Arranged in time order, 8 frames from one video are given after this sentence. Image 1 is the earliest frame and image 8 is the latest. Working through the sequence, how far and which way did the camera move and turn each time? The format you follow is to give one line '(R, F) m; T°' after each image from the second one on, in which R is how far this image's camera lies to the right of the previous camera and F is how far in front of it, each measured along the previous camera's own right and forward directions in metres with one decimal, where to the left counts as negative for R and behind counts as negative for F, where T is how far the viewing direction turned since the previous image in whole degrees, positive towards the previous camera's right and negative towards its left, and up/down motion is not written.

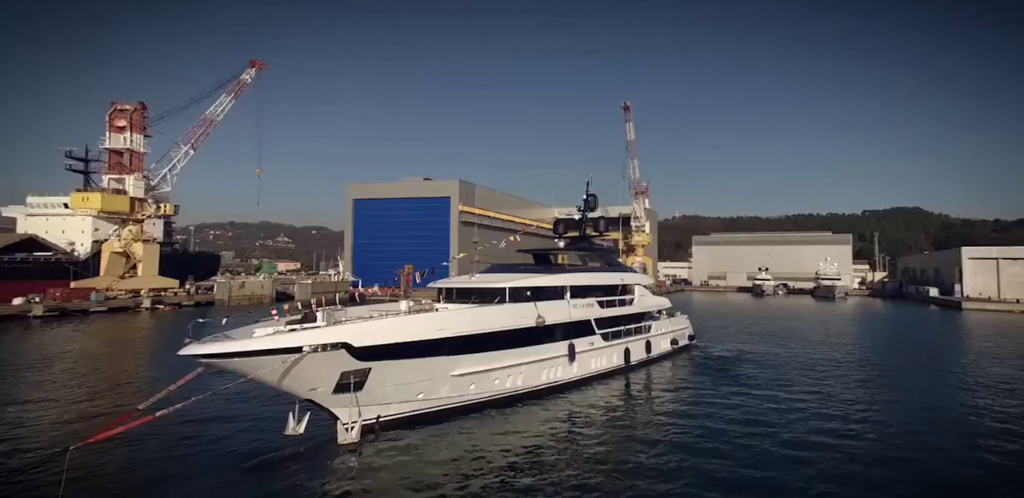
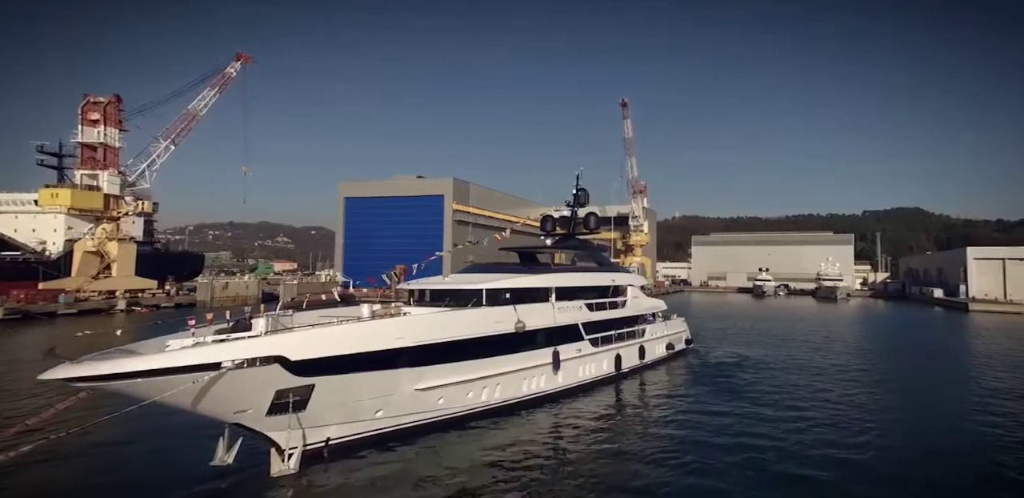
(+0.5, +1.2) m; 0°
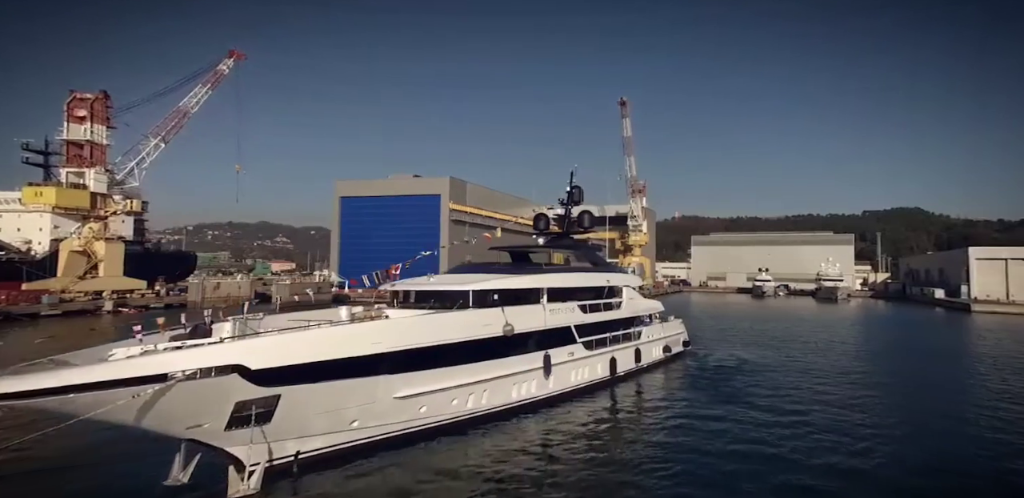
(+0.2, +0.6) m; 0°
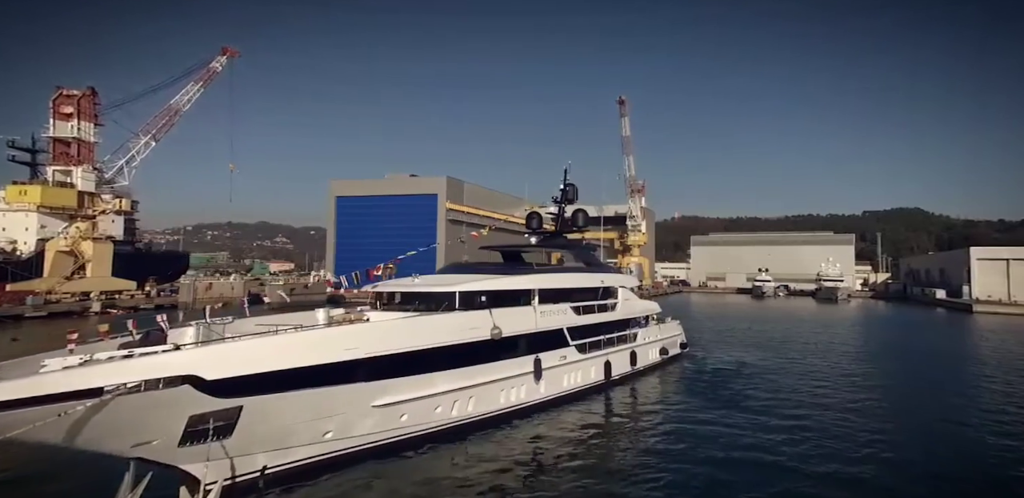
(+0.2, +0.5) m; 0°
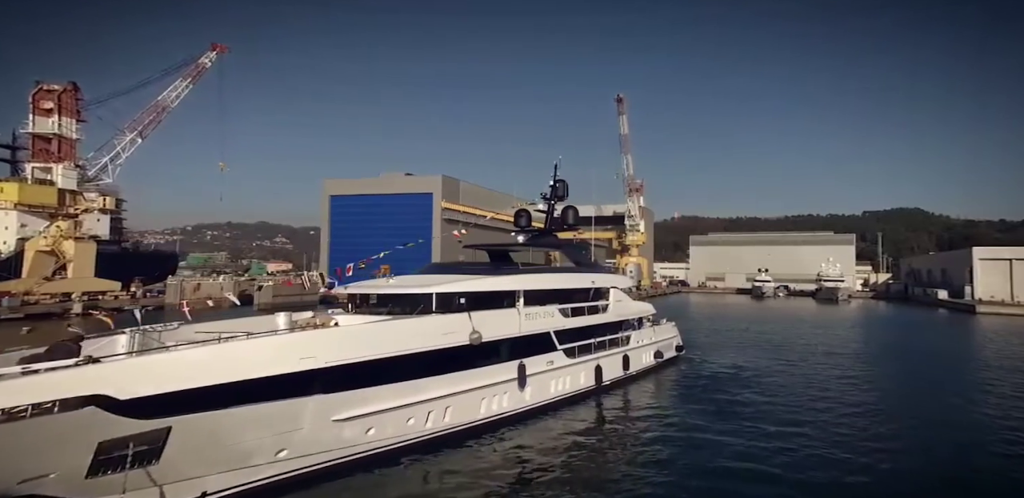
(+0.3, +0.7) m; 0°
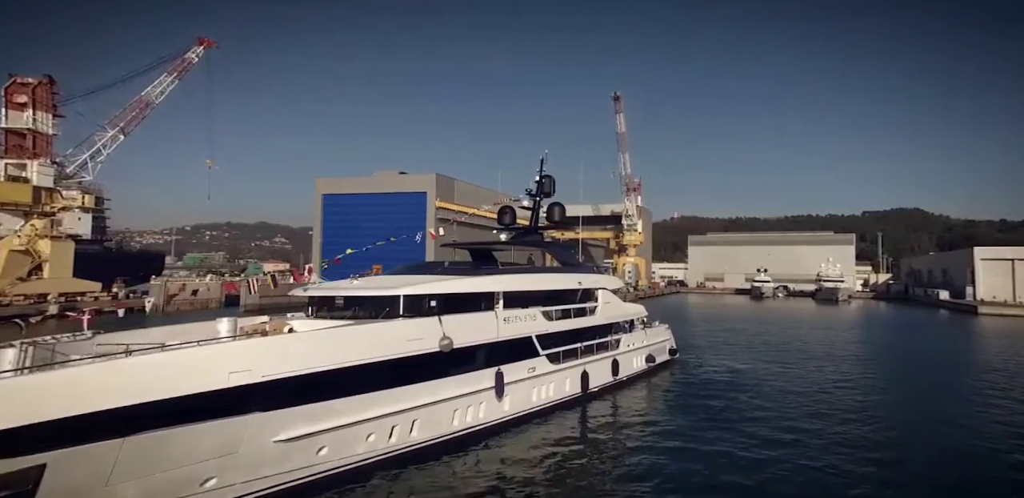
(+0.4, +0.8) m; 0°
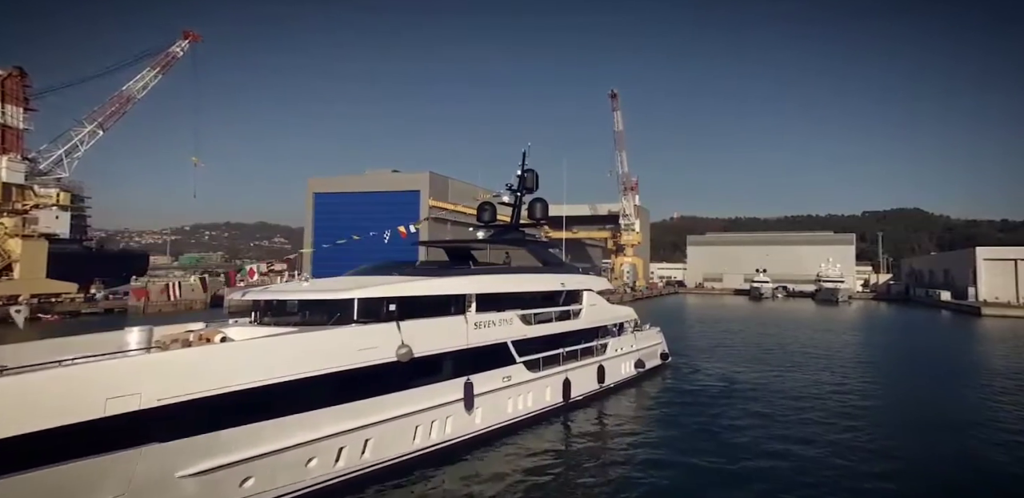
(+0.5, +1.0) m; 0°
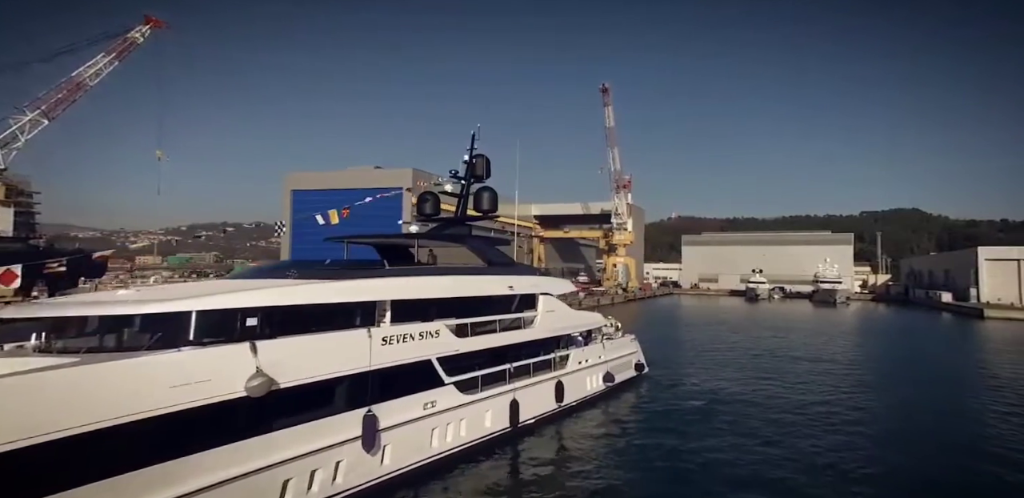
(+1.1, +2.1) m; 0°
